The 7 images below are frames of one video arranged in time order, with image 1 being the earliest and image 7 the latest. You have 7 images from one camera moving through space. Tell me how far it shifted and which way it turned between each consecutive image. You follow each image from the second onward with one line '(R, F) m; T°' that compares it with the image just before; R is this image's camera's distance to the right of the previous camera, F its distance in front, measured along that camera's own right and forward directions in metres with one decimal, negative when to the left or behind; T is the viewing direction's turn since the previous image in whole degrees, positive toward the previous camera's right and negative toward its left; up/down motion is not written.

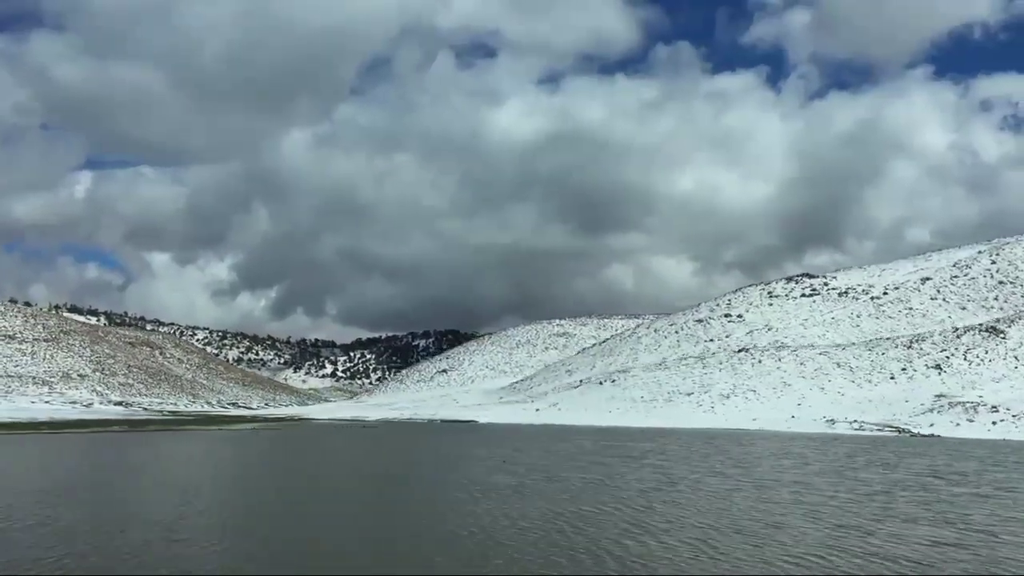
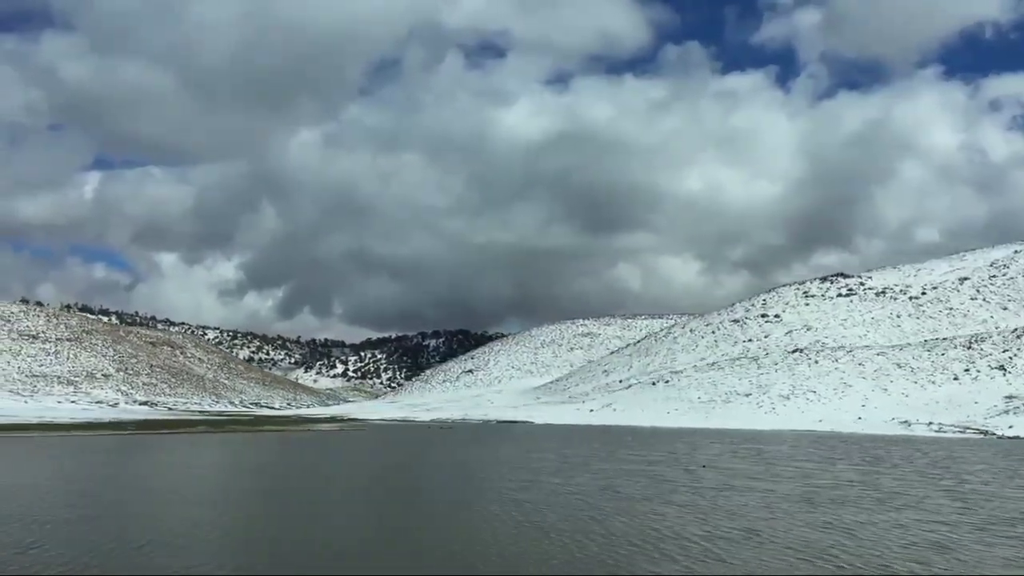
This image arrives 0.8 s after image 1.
(-2.9, +0.5) m; 0°
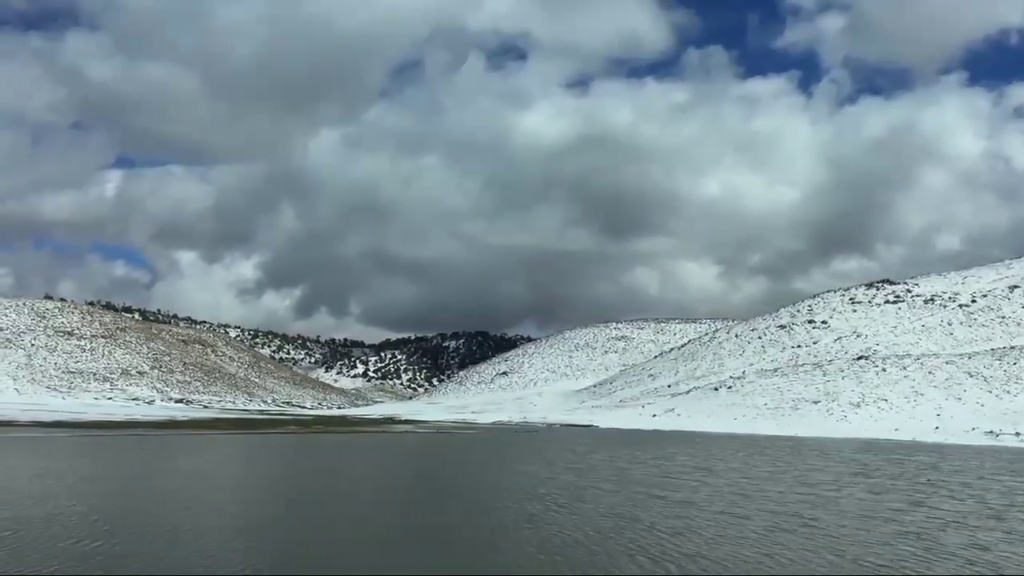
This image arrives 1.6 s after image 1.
(-2.9, +0.3) m; -1°
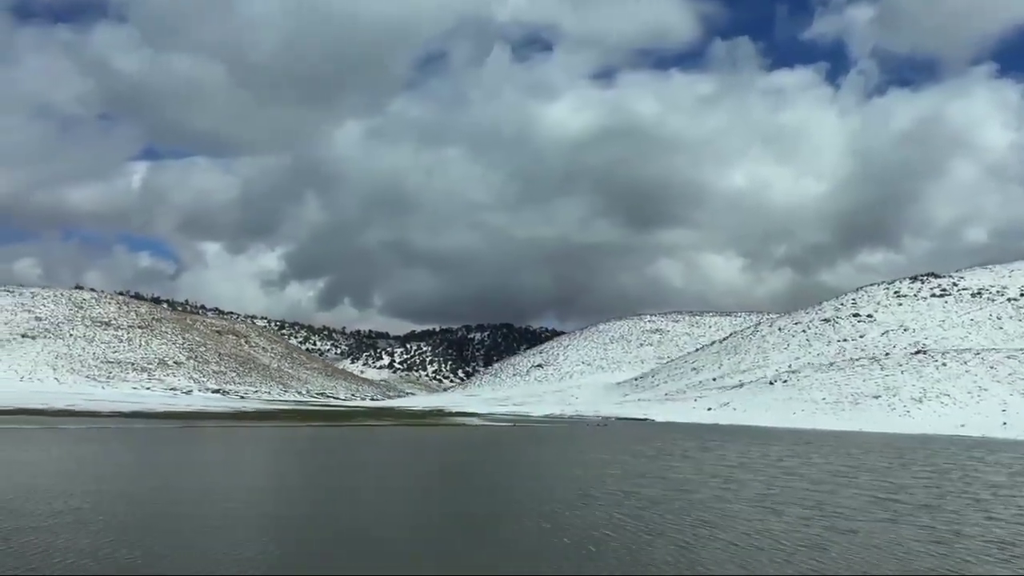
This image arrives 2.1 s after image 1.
(-1.9, +0.1) m; -2°
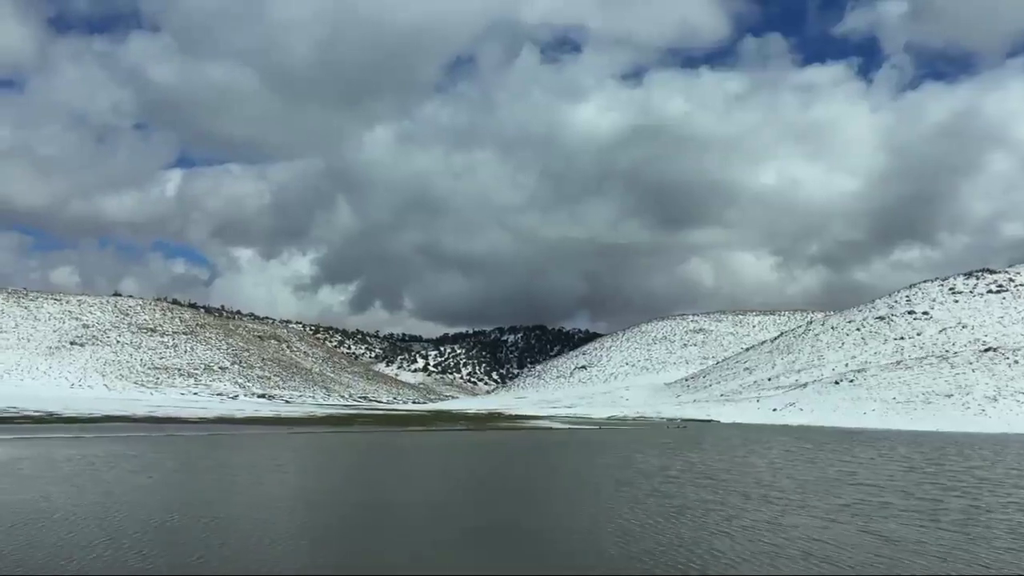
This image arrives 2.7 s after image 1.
(-1.9, +0.1) m; -2°
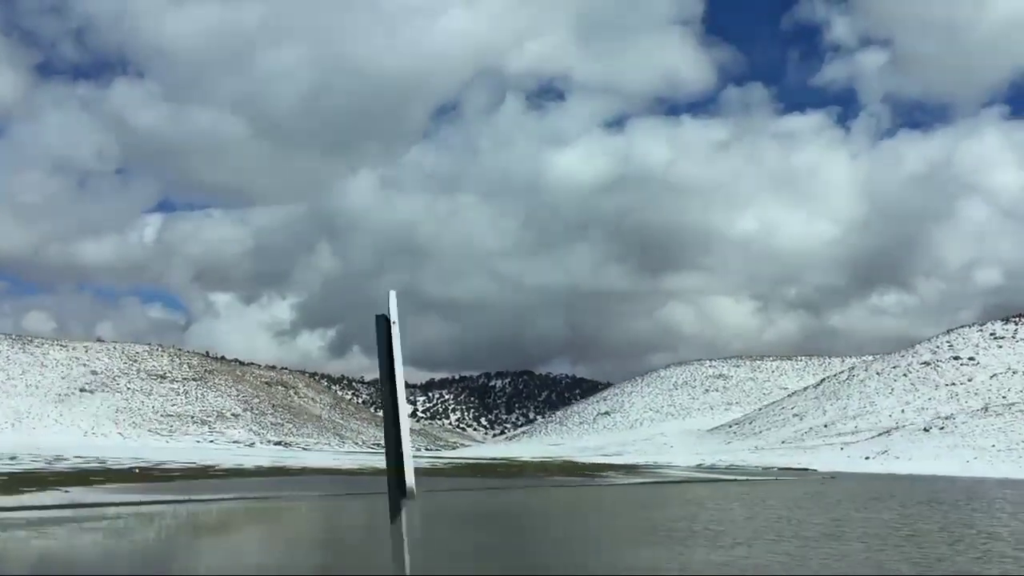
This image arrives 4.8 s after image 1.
(-6.4, +0.5) m; +2°
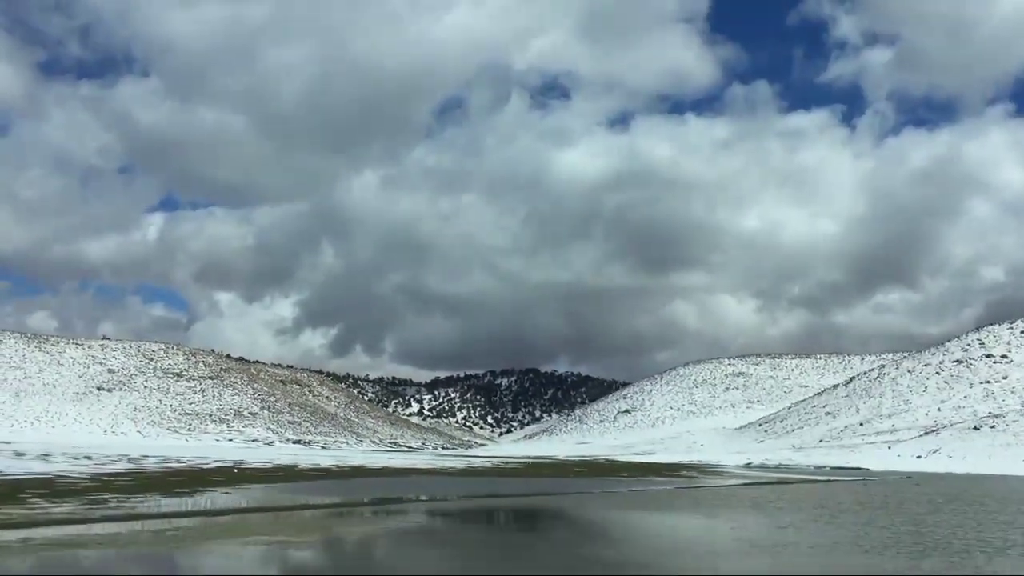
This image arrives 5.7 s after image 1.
(-2.6, +0.5) m; 0°
